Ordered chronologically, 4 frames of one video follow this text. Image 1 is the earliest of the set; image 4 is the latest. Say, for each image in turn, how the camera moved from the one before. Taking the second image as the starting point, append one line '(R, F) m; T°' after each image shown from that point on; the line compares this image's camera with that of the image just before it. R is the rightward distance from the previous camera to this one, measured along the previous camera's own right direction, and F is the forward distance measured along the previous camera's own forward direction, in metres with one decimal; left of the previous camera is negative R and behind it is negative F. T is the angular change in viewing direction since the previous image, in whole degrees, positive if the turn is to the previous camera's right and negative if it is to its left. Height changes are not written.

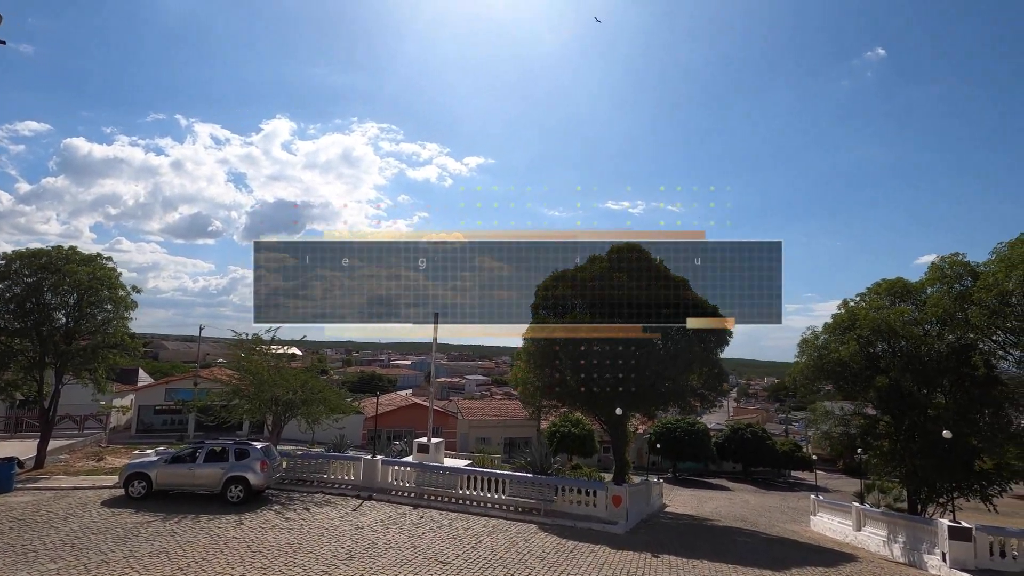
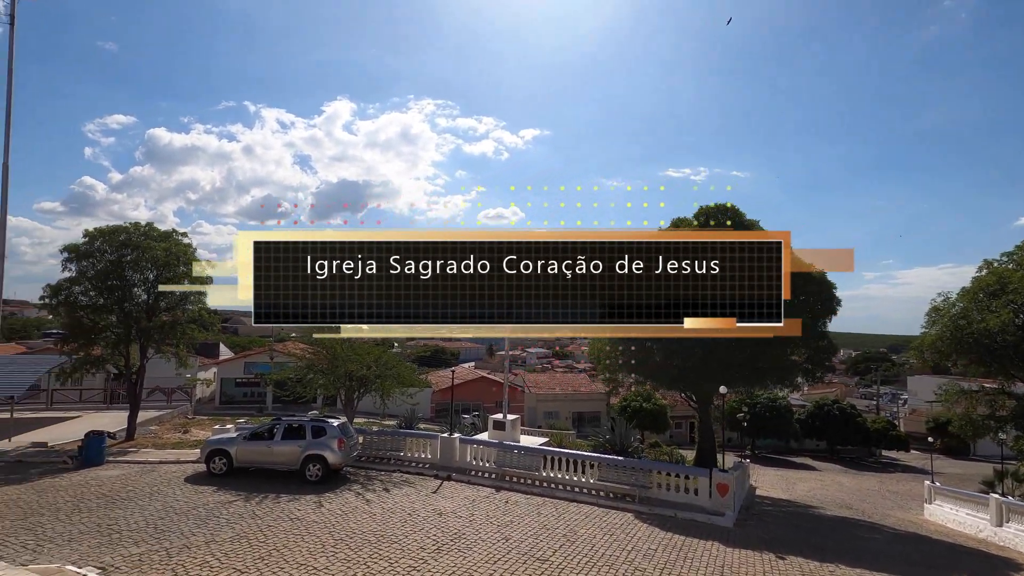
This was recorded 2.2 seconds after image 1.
(-0.6, +1.1) m; -6°
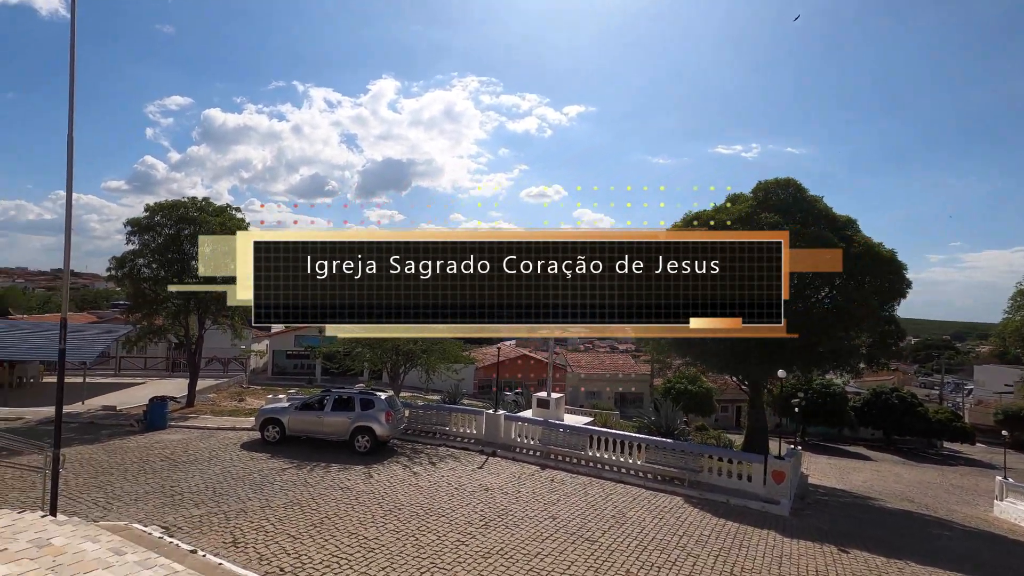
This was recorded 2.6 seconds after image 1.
(-0.1, +0.2) m; -4°
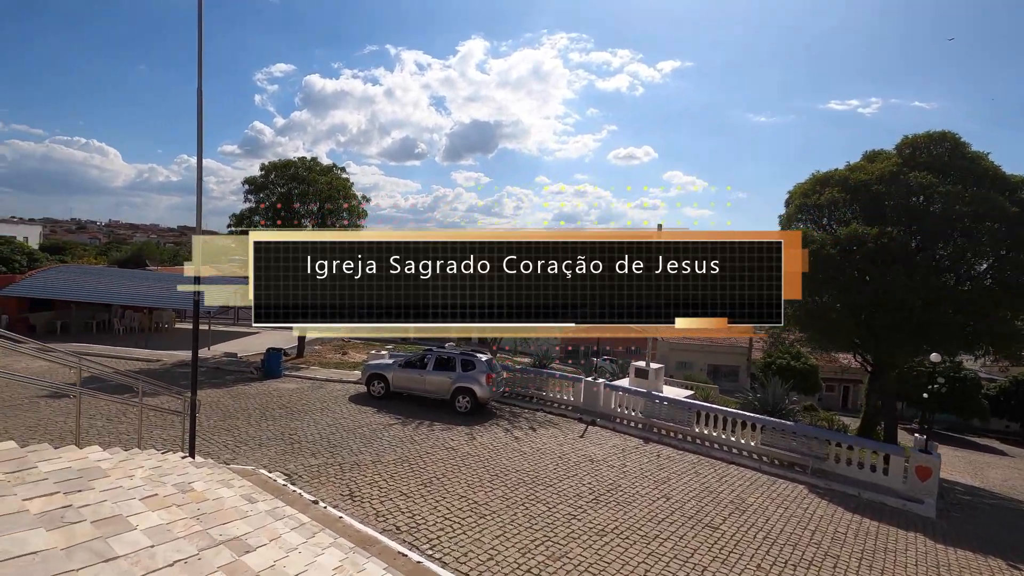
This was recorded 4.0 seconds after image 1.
(-0.5, +0.5) m; -9°
